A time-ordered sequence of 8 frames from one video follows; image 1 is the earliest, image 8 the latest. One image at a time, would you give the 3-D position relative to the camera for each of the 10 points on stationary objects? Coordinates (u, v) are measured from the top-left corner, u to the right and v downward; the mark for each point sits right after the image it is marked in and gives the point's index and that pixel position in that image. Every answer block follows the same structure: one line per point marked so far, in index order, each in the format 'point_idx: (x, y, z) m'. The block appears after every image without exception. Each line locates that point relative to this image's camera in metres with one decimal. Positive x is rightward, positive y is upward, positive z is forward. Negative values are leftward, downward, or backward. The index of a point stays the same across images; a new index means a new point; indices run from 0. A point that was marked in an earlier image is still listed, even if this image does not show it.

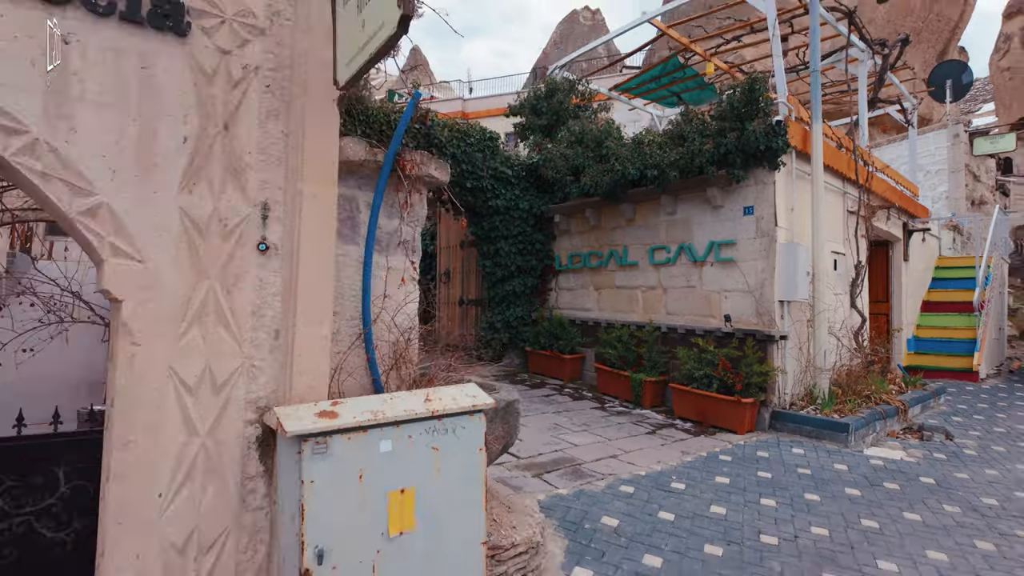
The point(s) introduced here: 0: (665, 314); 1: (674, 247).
0: (+1.7, -0.3, +6.6) m
1: (+1.8, +0.5, +6.5) m
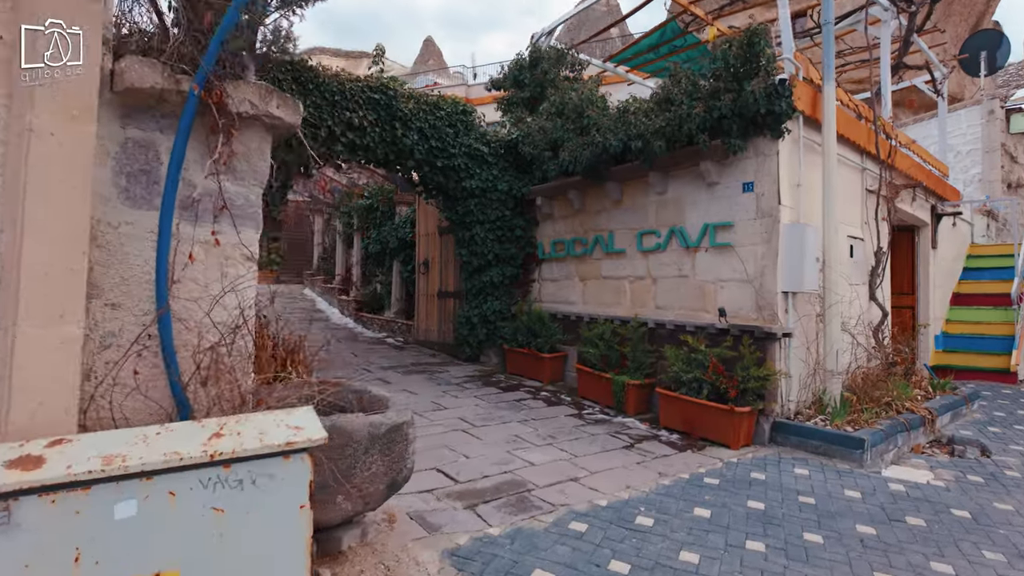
0: (+1.4, -0.2, +5.8) m
1: (+1.5, +0.6, +5.7) m
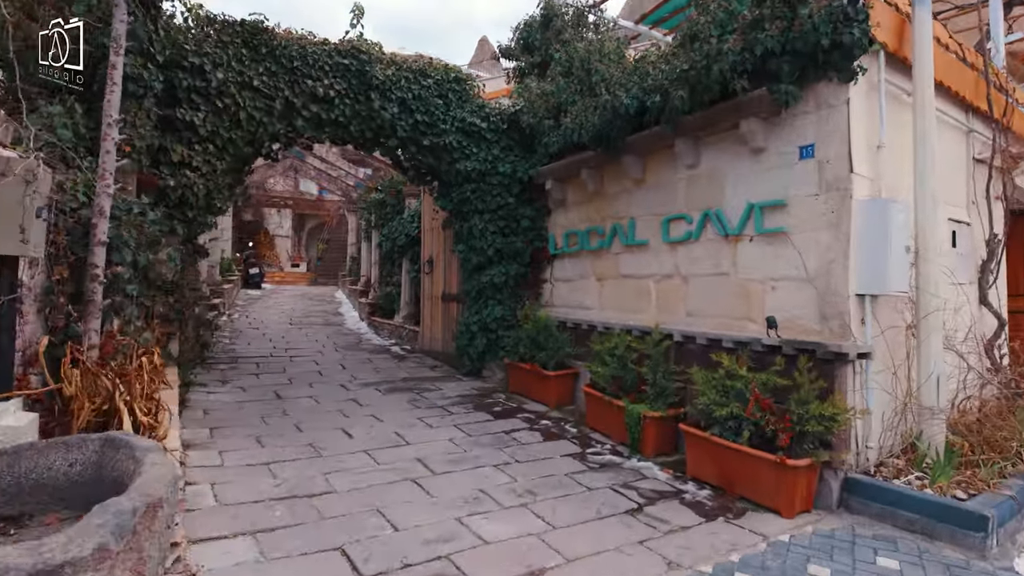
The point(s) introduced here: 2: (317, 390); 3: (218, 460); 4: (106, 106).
0: (+1.3, -0.2, +4.5) m
1: (+1.4, +0.5, +4.4) m
2: (-1.8, -0.9, +5.5) m
3: (-1.8, -1.0, +3.5) m
4: (-2.1, +1.0, +3.1) m
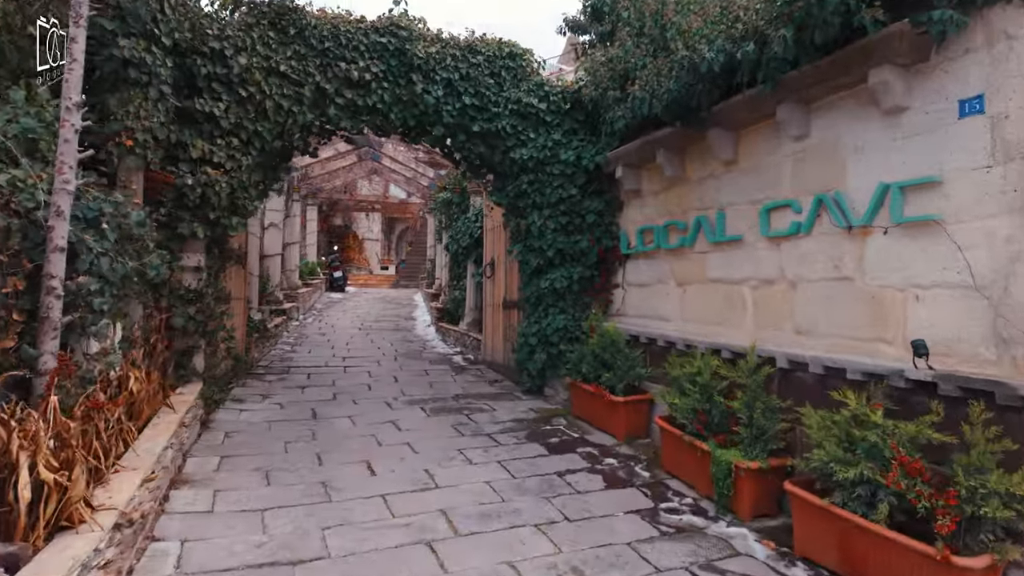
0: (+1.6, -0.3, +3.5) m
1: (+1.7, +0.5, +3.4) m
2: (-1.3, -1.0, +5.0) m
3: (-1.5, -1.1, +3.0) m
4: (-2.0, +0.9, +2.6) m
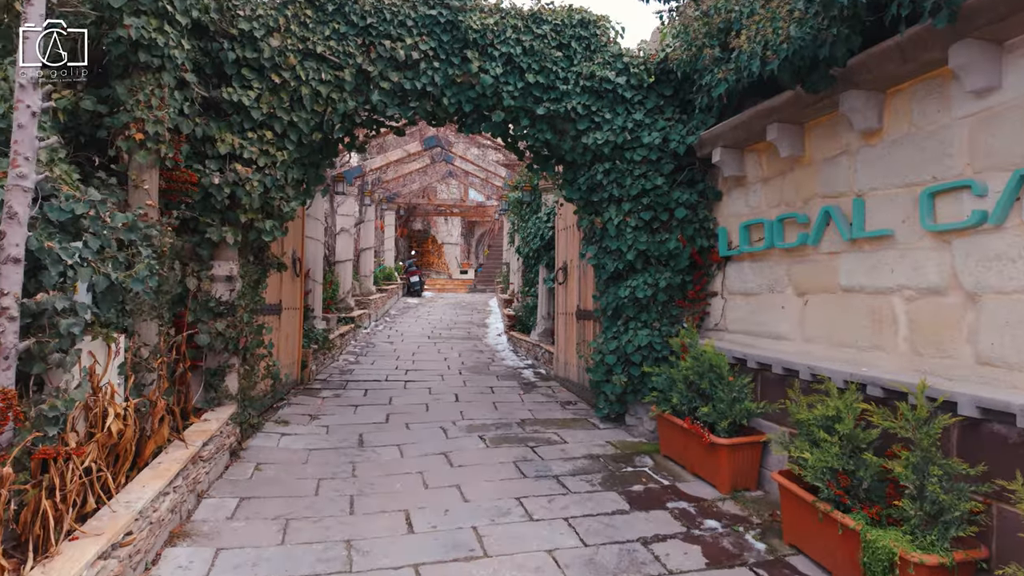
0: (+1.9, -0.3, +2.5) m
1: (+2.0, +0.4, +2.4) m
2: (-0.8, -1.1, +4.4) m
3: (-1.3, -1.2, +2.4) m
4: (-1.8, +0.8, +2.1) m
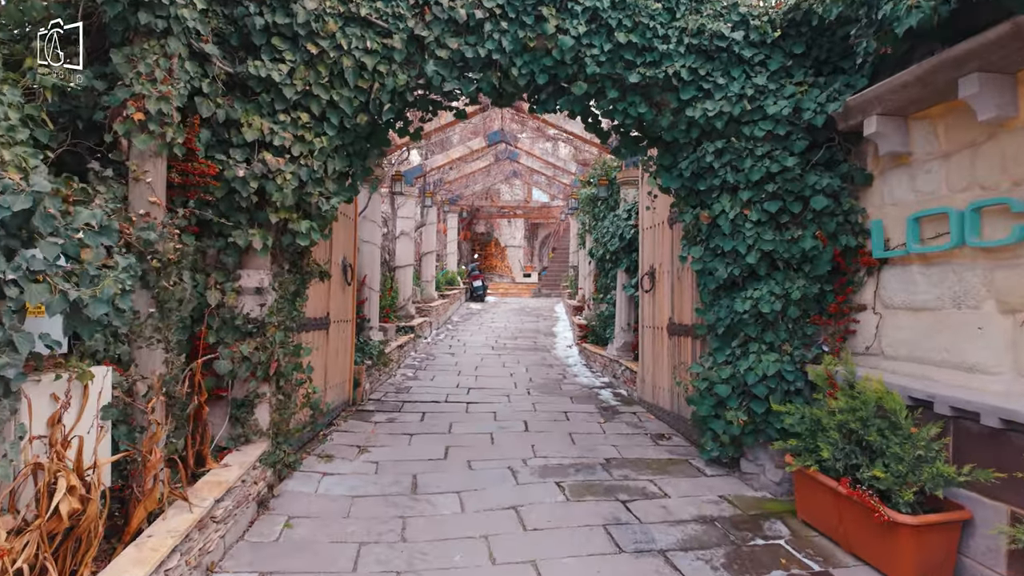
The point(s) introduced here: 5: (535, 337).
0: (+2.2, -0.4, +1.4) m
1: (+2.3, +0.4, +1.4) m
2: (-0.3, -1.2, +3.6) m
3: (-1.0, -1.2, +1.7) m
4: (-1.5, +0.7, +1.5) m
5: (+0.4, -0.8, +9.8) m
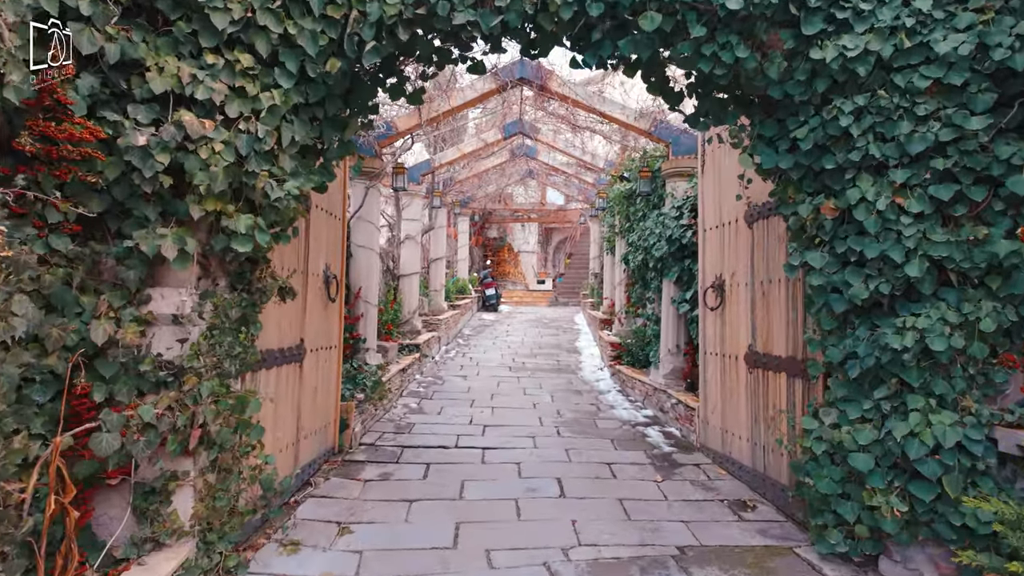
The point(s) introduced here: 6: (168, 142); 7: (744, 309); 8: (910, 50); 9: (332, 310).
0: (+2.4, -0.5, +0.3) m
1: (+2.4, +0.3, +0.3) m
2: (-0.1, -1.3, +2.5) m
3: (-0.8, -1.3, +0.7) m
4: (-1.4, +0.7, +0.5) m
5: (+0.7, -1.0, +8.7) m
6: (-1.2, +0.5, +2.0) m
7: (+1.4, -0.1, +3.6) m
8: (+1.5, +0.9, +2.2) m
9: (-1.2, -0.1, +3.9) m
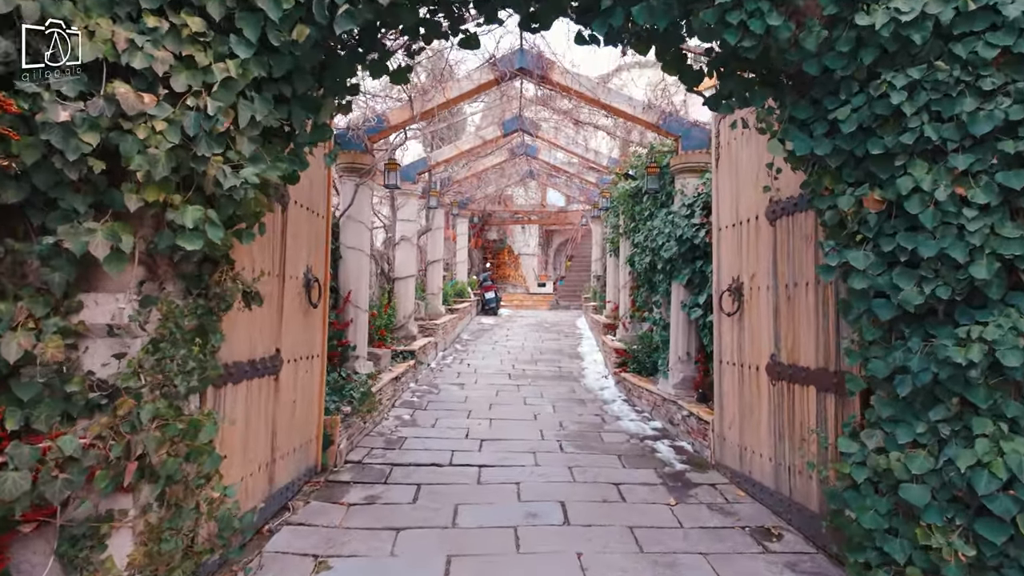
0: (+2.3, -0.5, 0.0) m
1: (+2.4, +0.3, -0.1) m
2: (-0.1, -1.3, +2.2) m
3: (-0.8, -1.3, +0.3) m
4: (-1.4, +0.7, +0.1) m
5: (+0.7, -1.0, +8.4) m
6: (-1.2, +0.5, +1.7) m
7: (+1.4, -0.1, +3.3) m
8: (+1.5, +0.9, +1.9) m
9: (-1.2, -0.2, +3.6) m
